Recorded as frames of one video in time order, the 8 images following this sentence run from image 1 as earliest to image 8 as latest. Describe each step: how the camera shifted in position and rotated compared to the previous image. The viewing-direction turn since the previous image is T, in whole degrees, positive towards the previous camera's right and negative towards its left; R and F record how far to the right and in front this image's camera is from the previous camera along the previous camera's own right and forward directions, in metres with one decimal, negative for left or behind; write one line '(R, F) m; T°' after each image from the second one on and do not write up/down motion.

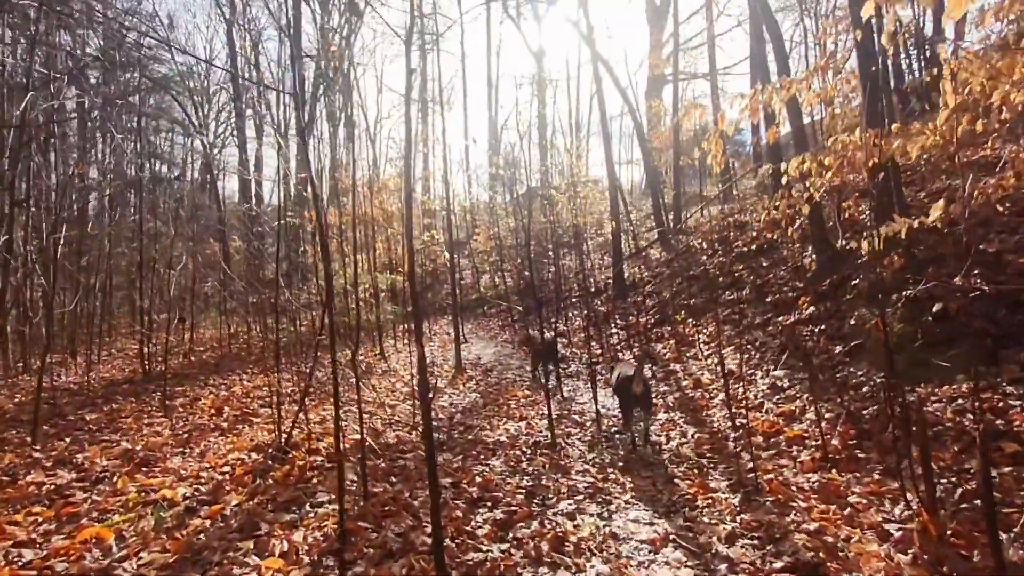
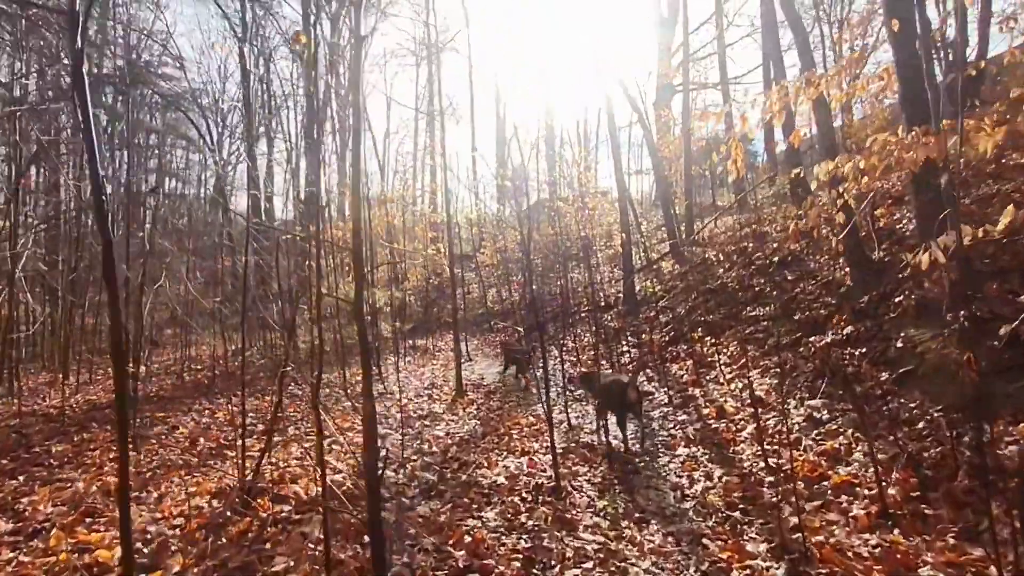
(+0.1, +0.8) m; -1°
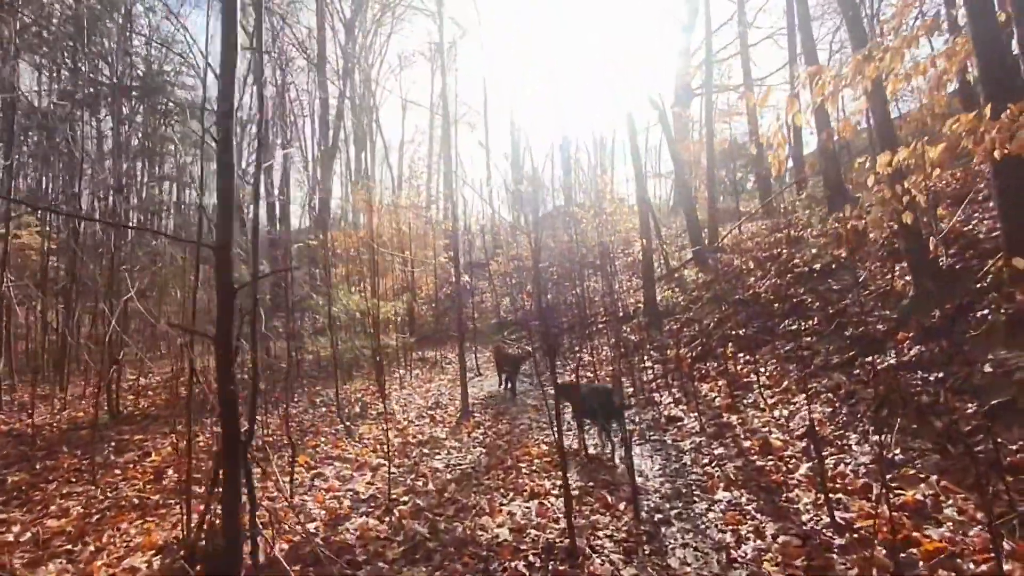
(+0.1, +1.0) m; -2°
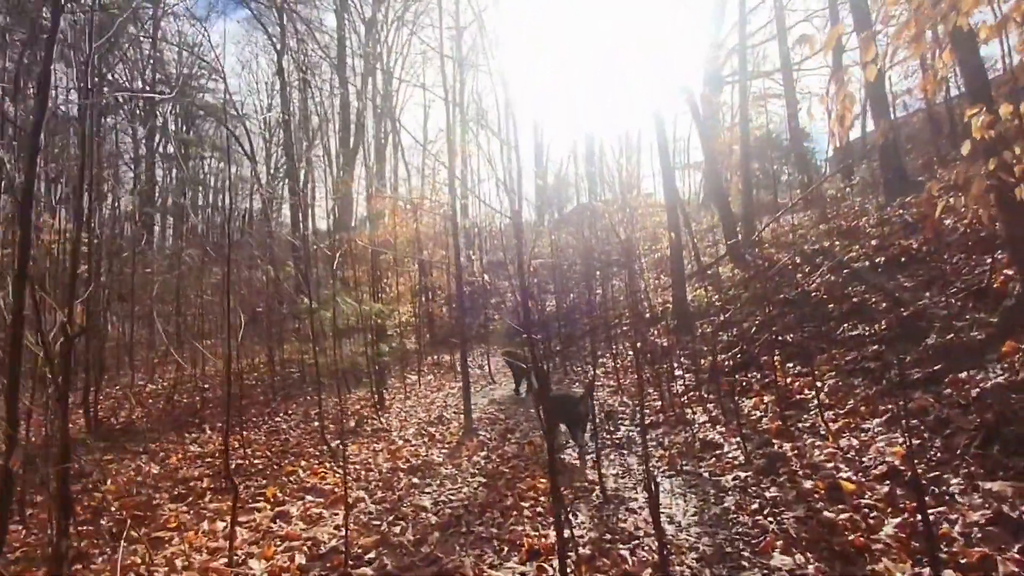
(+0.4, +1.3) m; -3°
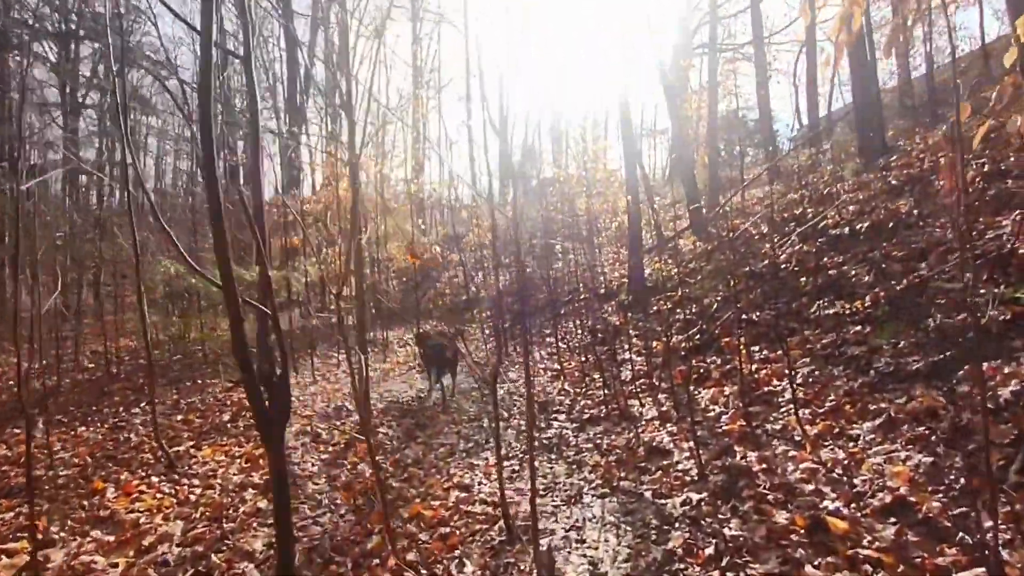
(+0.9, +1.8) m; +4°
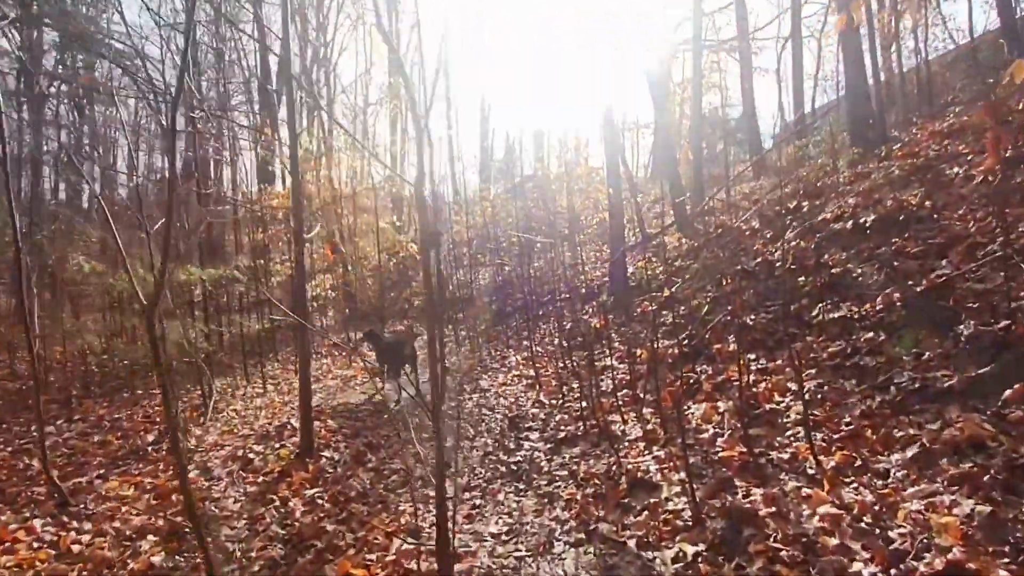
(+0.3, +0.9) m; +2°
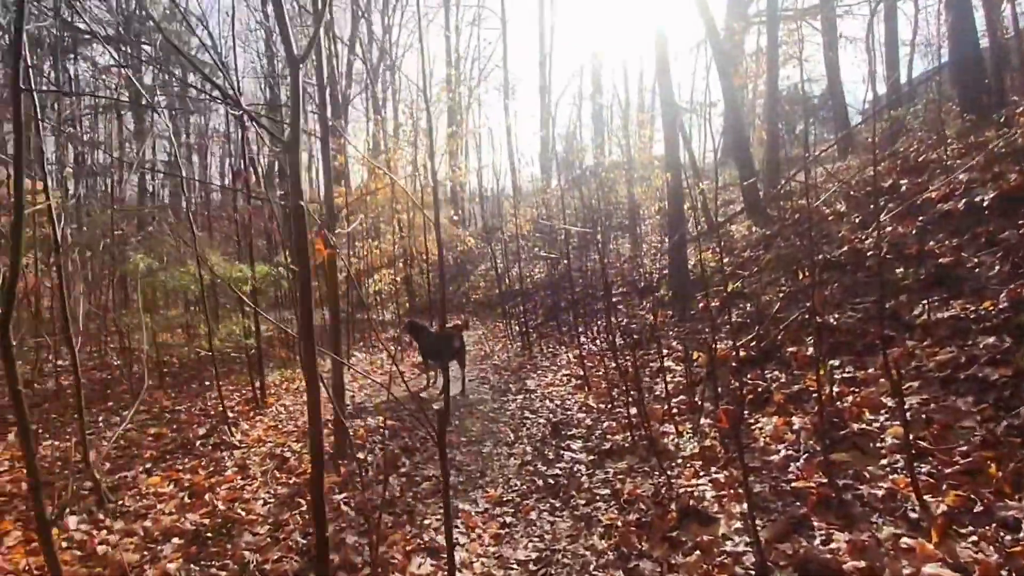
(+0.3, +0.5) m; -7°
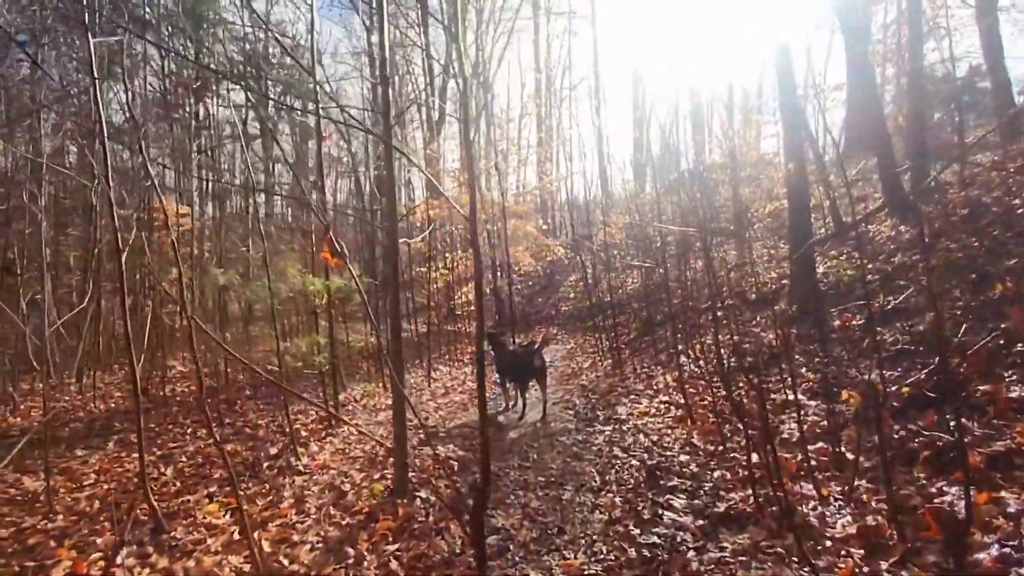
(+0.1, +1.0) m; -11°
